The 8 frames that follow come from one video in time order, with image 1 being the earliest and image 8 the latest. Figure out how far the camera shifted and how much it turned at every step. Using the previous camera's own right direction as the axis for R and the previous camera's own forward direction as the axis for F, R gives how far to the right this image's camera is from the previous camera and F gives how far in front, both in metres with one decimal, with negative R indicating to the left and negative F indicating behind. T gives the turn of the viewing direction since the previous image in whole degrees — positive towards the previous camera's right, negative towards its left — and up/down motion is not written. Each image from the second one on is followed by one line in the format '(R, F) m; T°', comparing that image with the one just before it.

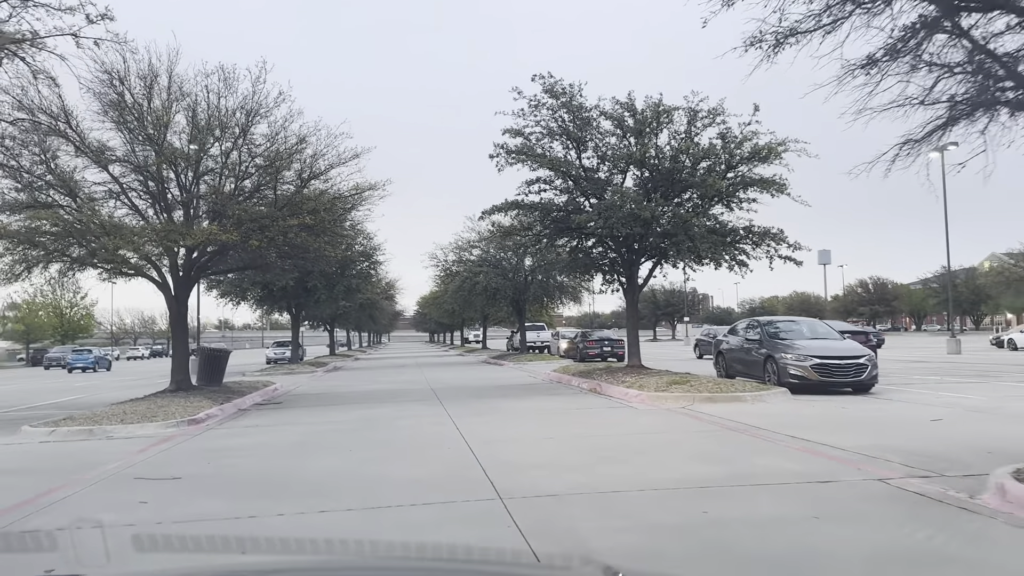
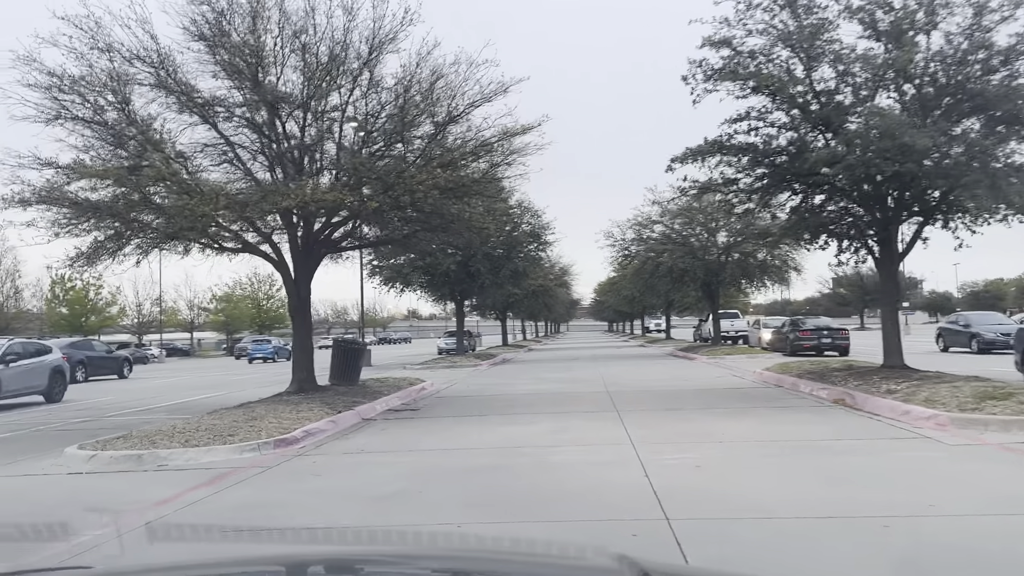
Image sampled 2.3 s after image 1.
(-0.4, +4.9) m; -13°
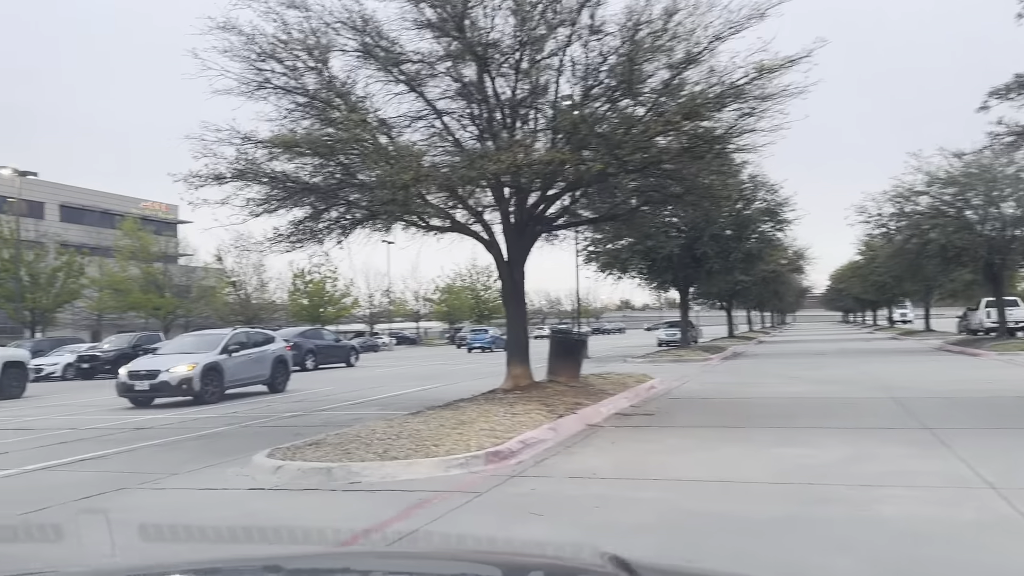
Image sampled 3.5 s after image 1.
(-0.6, +2.4) m; -15°
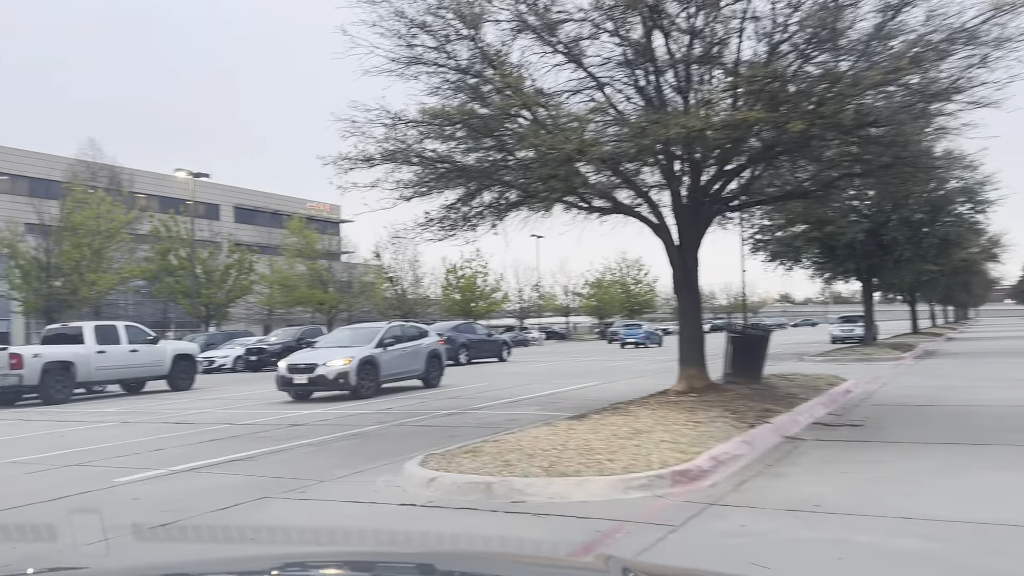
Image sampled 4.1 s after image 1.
(-0.4, +1.3) m; -11°
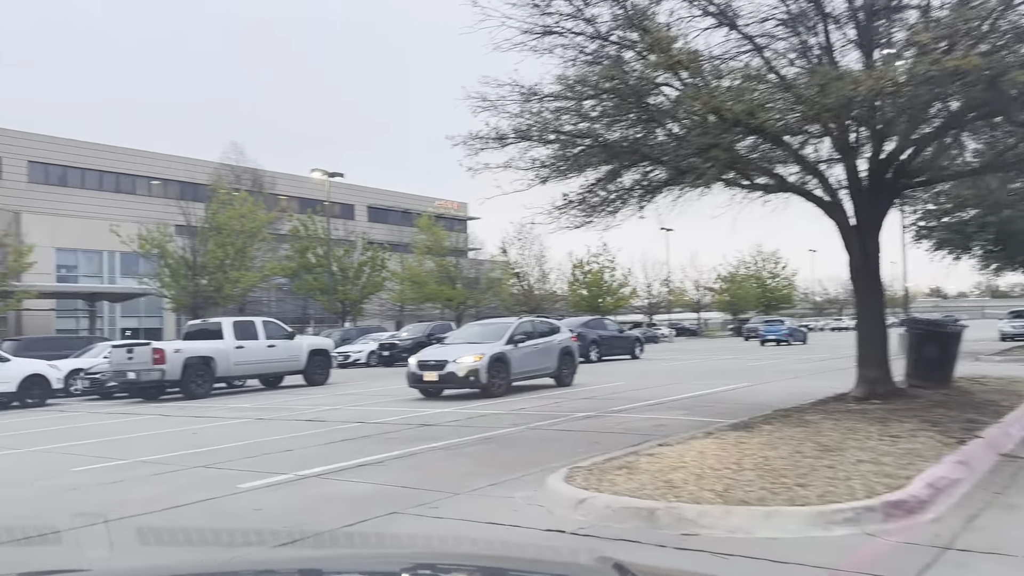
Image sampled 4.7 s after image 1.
(-0.3, +1.1) m; -9°
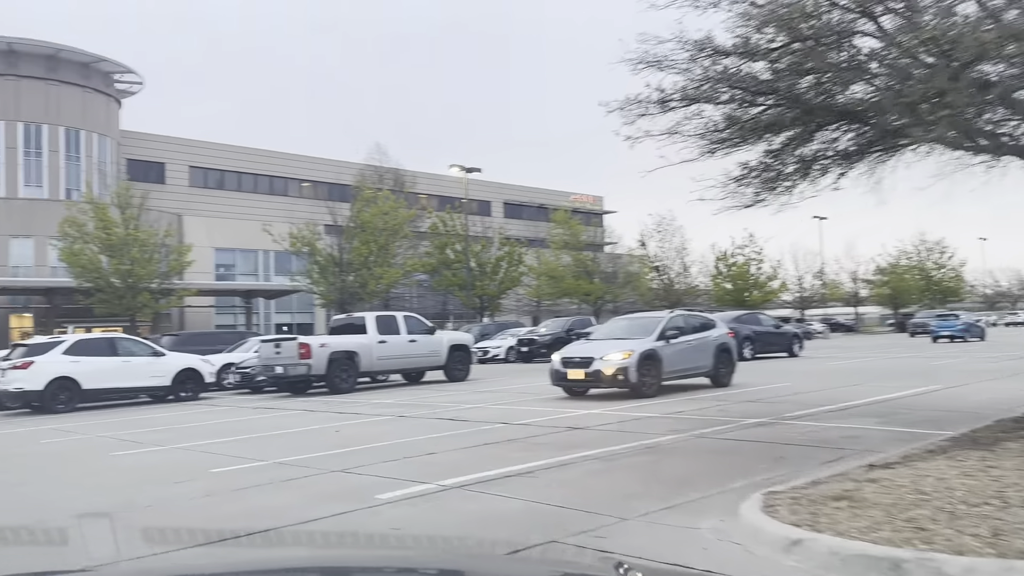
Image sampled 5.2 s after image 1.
(-0.3, +1.0) m; -10°
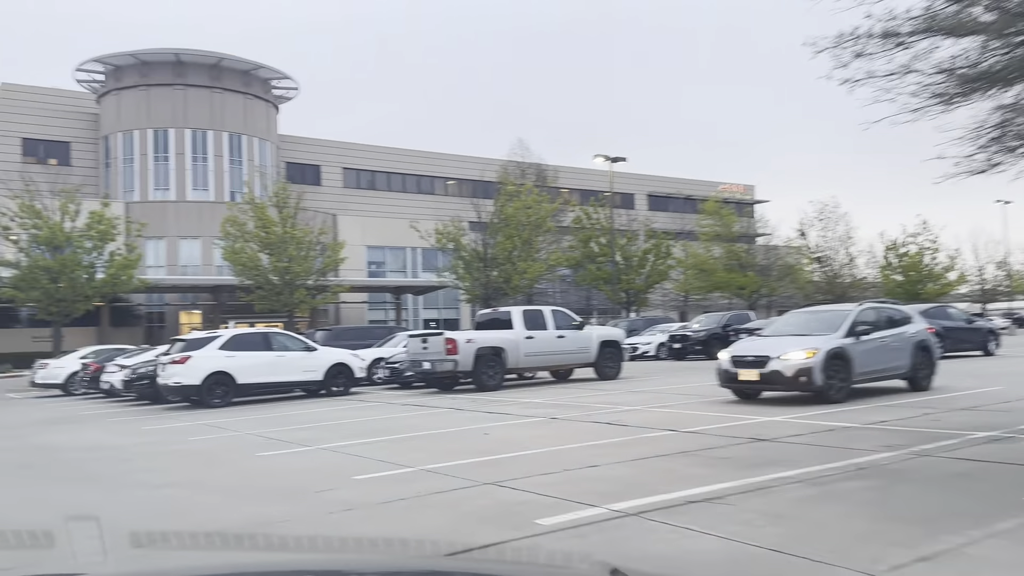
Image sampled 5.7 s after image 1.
(-0.3, +1.2) m; -10°
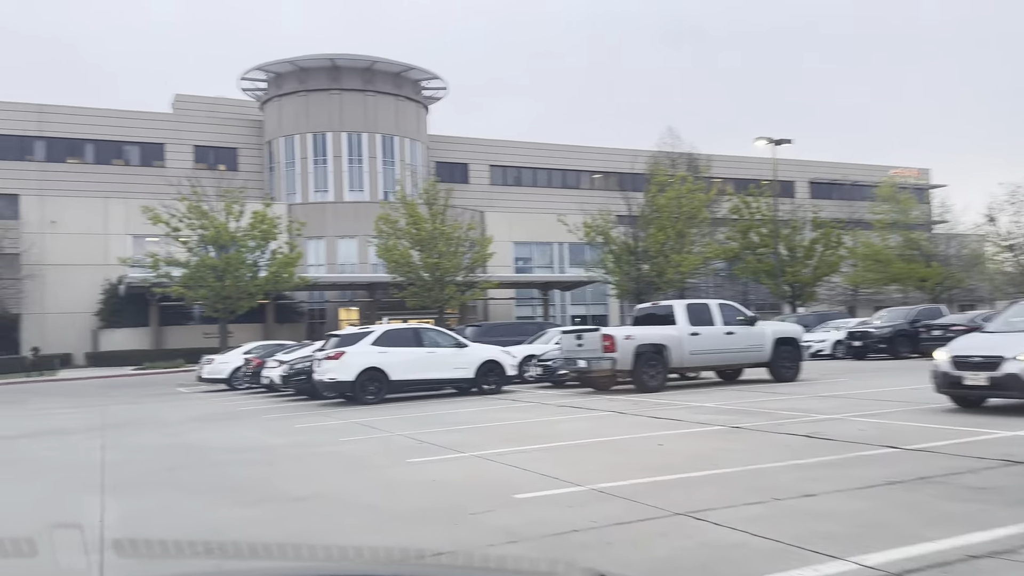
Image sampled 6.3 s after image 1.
(-0.4, +1.3) m; -10°
